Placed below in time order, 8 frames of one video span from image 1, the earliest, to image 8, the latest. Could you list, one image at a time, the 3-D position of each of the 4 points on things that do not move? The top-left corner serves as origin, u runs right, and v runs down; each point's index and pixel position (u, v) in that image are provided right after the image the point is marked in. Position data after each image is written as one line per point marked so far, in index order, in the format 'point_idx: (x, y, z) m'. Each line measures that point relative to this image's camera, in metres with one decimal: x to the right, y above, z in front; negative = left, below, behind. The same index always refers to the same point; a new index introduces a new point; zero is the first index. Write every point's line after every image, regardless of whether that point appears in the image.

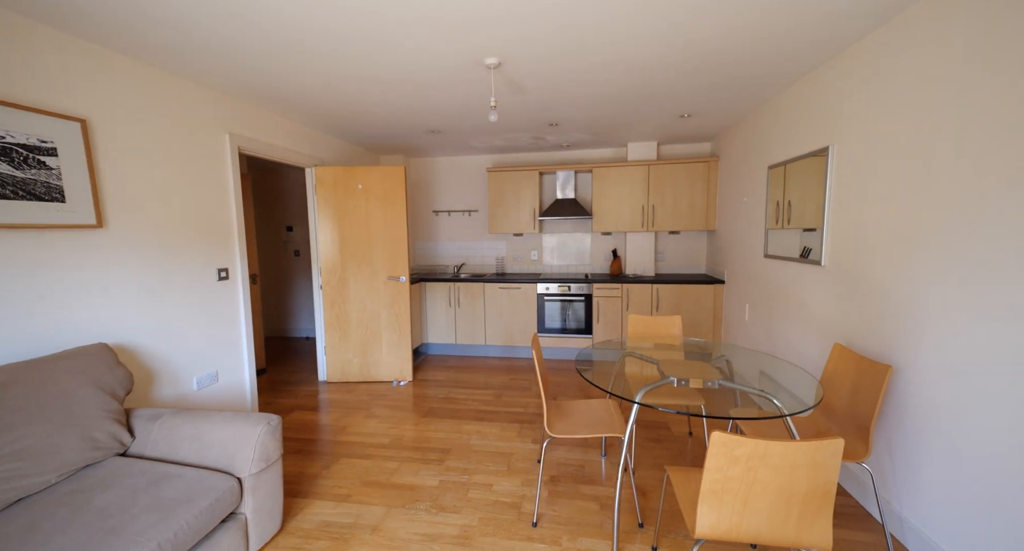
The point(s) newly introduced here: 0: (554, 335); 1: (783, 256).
0: (+0.4, -0.6, +4.3) m
1: (+1.9, +0.1, +2.9) m
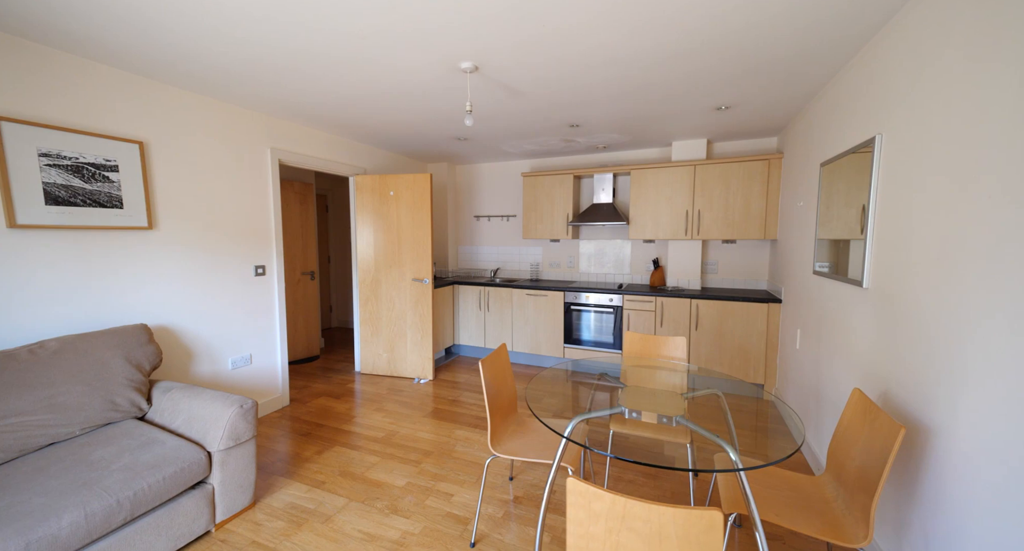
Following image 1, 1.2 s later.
0: (+0.6, -0.7, +4.1) m
1: (+1.9, 0.0, +2.4) m
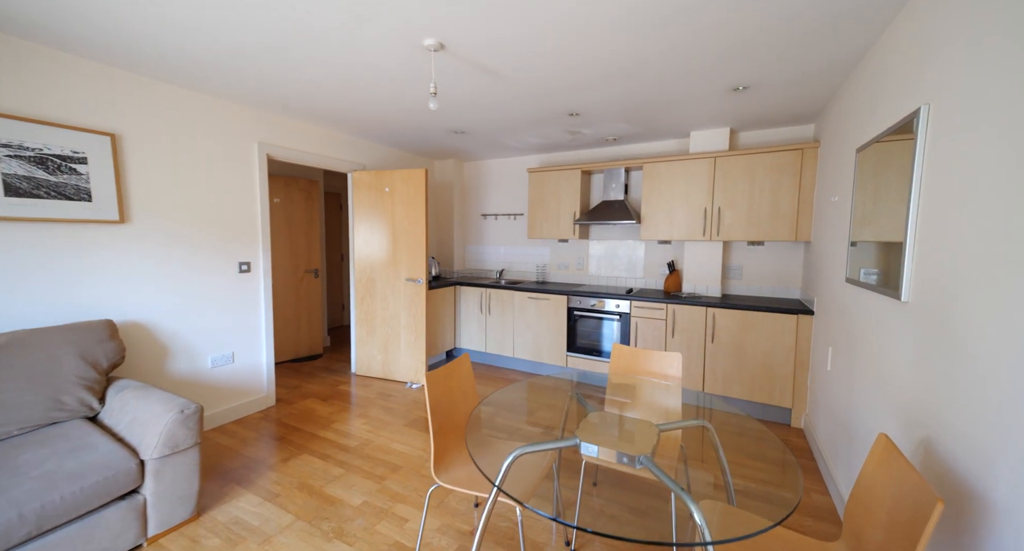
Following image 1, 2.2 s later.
0: (+0.7, -0.7, +3.8) m
1: (+1.7, 0.0, +2.0) m
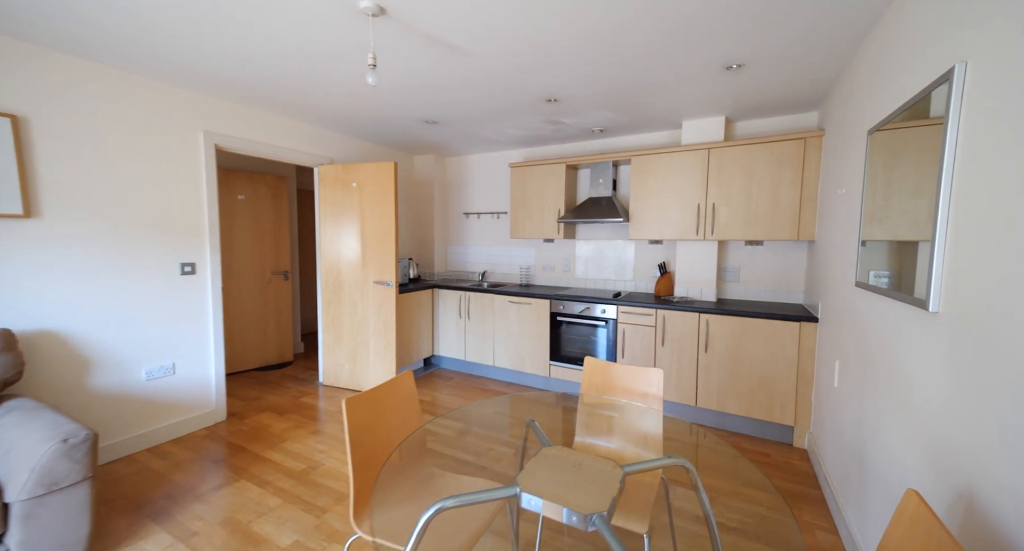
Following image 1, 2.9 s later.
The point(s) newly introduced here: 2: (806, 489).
0: (+0.5, -0.8, +3.5) m
1: (+1.5, -0.1, +1.7) m
2: (+1.7, -1.2, +2.3) m
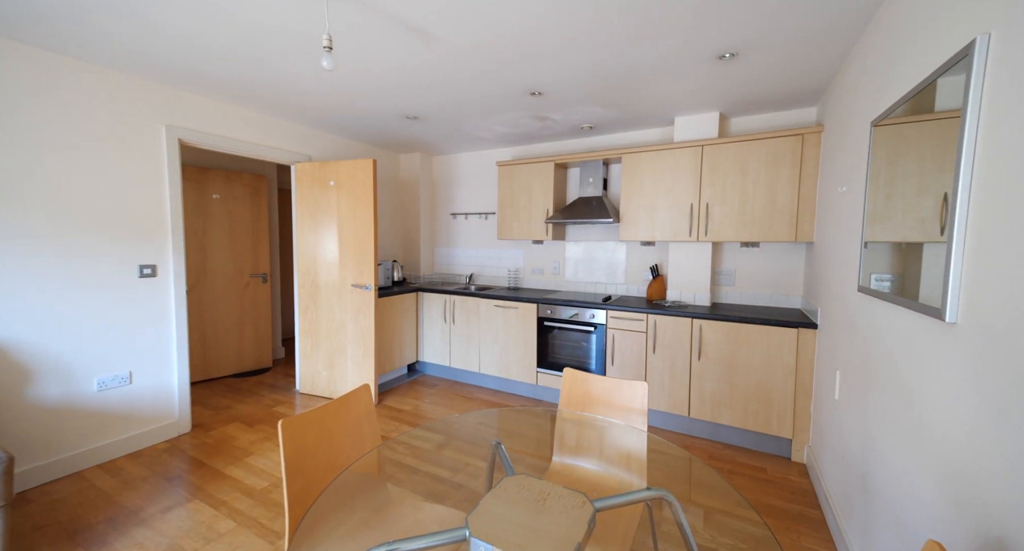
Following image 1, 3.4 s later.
0: (+0.3, -0.8, +3.3) m
1: (+1.4, -0.1, +1.5) m
2: (+1.5, -1.2, +2.2) m
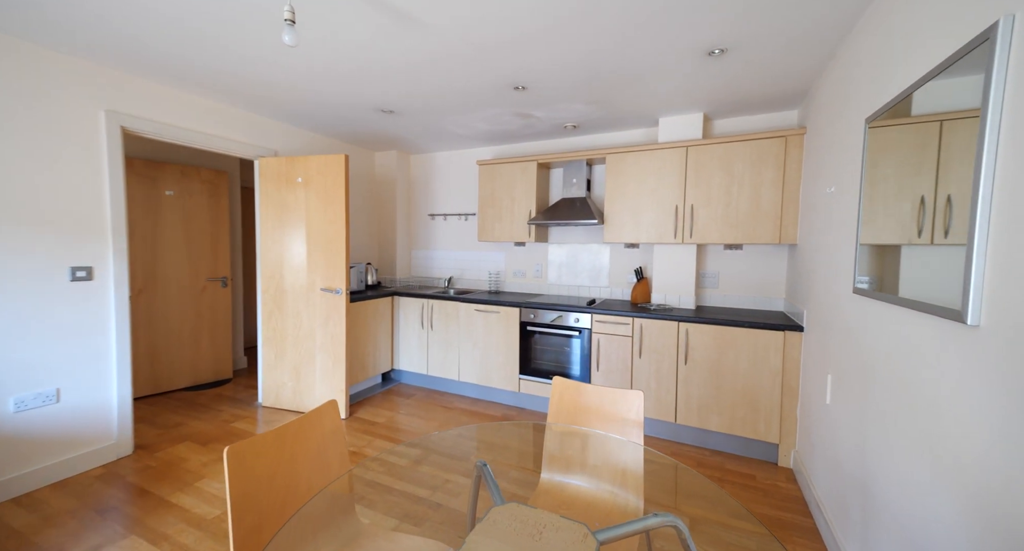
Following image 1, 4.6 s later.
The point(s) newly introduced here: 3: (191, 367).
0: (+0.2, -0.8, +3.2) m
1: (+1.4, -0.1, +1.5) m
2: (+1.5, -1.2, +2.1) m
3: (-2.8, -0.8, +3.6) m
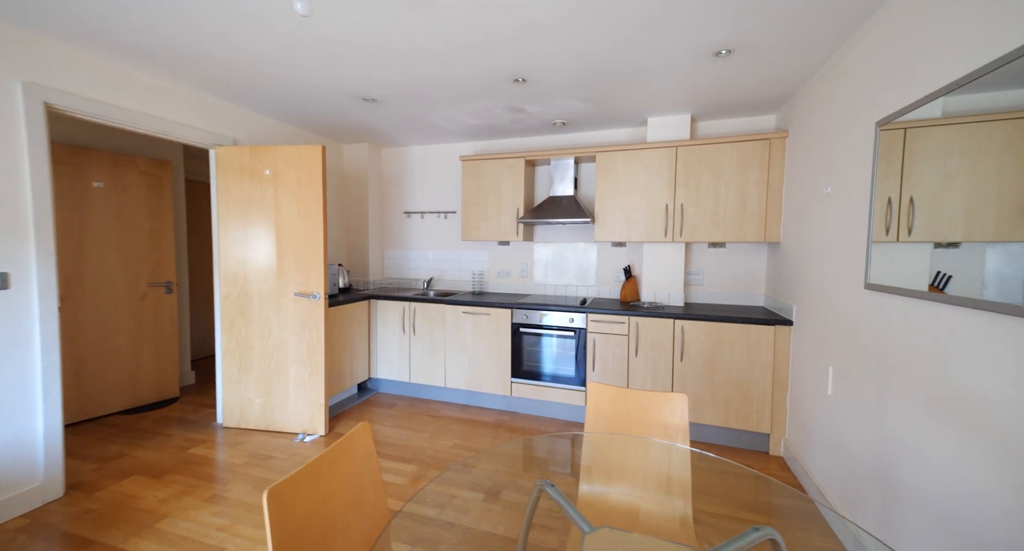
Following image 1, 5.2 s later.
0: (+0.1, -0.8, +3.1) m
1: (+1.5, -0.1, +1.6) m
2: (+1.5, -1.2, +2.2) m
3: (-2.9, -0.8, +3.2) m
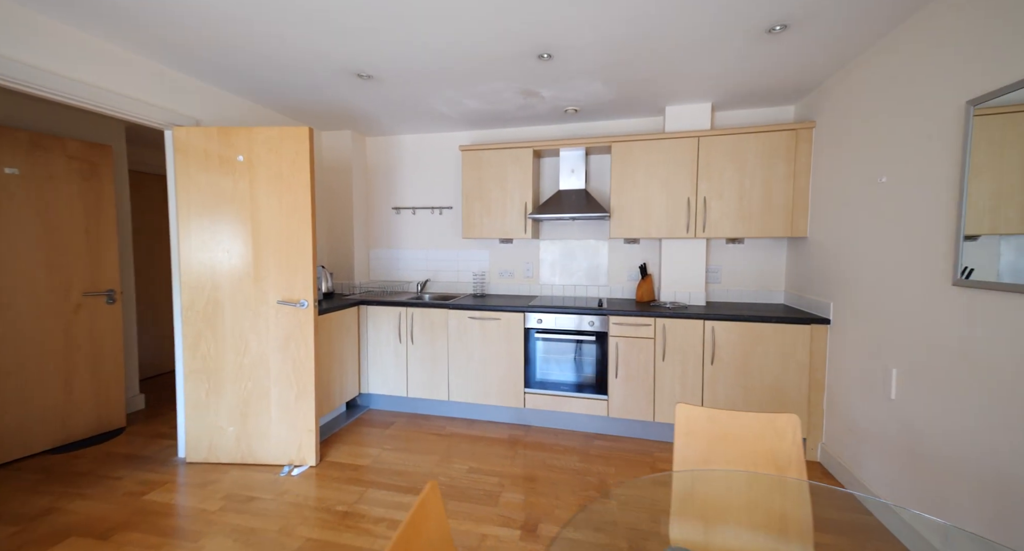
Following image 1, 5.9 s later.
0: (+0.2, -0.8, +2.8) m
1: (+1.7, 0.0, +1.4) m
2: (+1.7, -1.2, +2.1) m
3: (-2.8, -0.9, +2.6) m
